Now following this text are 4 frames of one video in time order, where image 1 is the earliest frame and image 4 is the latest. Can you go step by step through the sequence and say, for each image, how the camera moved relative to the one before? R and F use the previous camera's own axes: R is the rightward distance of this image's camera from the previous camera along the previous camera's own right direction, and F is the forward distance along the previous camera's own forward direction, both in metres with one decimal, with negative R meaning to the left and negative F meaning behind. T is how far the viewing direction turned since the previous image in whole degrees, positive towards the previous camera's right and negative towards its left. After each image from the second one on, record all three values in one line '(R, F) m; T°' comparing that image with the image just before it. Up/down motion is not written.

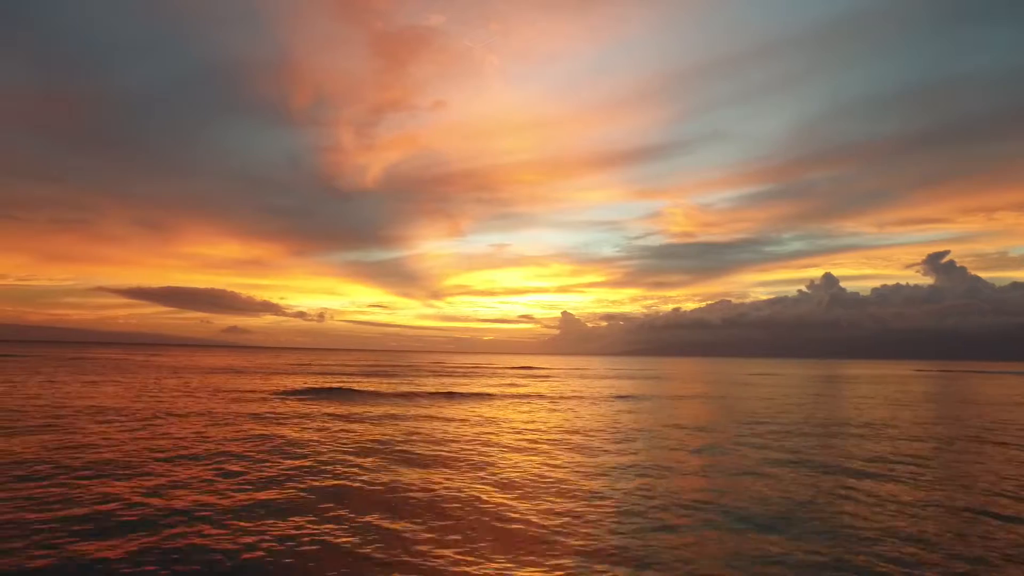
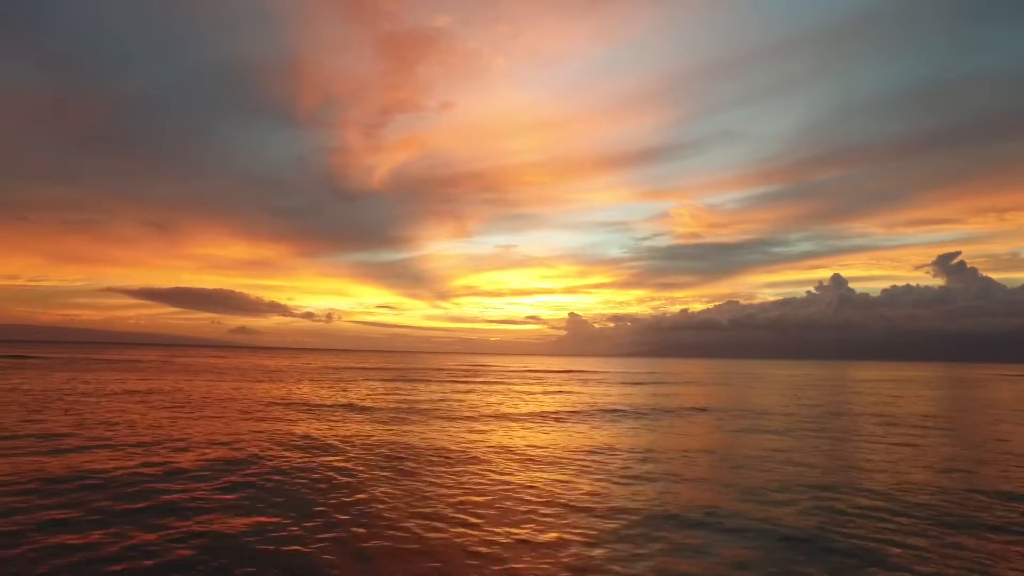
(-1.9, +1.3) m; -1°
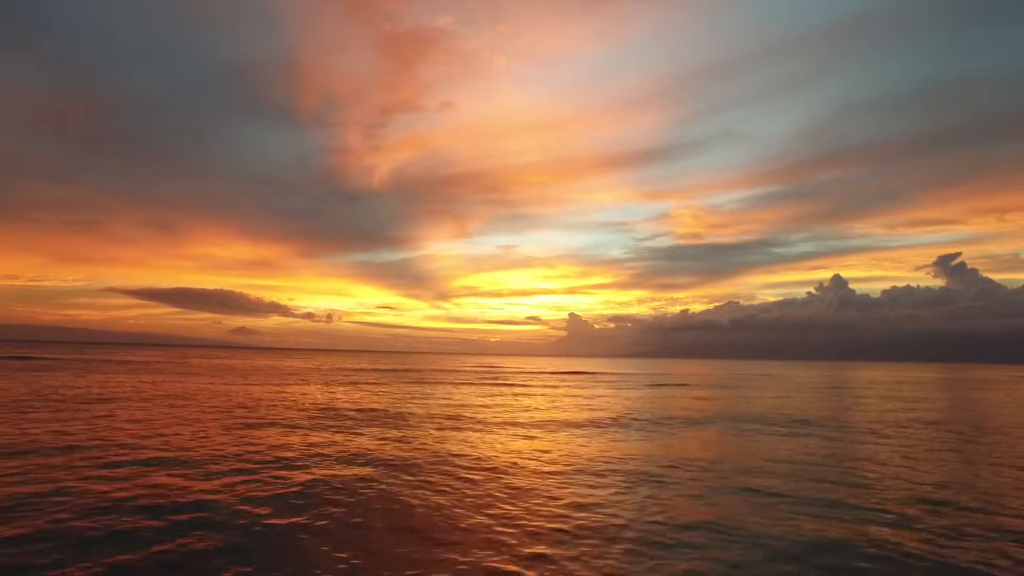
(+0.2, +0.3) m; 0°
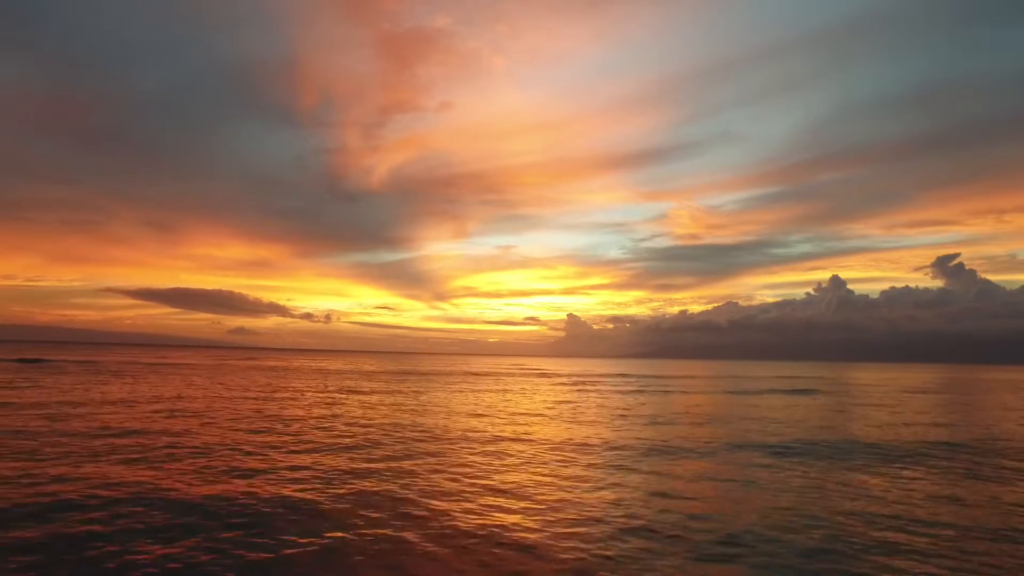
(-0.5, +0.7) m; 0°
